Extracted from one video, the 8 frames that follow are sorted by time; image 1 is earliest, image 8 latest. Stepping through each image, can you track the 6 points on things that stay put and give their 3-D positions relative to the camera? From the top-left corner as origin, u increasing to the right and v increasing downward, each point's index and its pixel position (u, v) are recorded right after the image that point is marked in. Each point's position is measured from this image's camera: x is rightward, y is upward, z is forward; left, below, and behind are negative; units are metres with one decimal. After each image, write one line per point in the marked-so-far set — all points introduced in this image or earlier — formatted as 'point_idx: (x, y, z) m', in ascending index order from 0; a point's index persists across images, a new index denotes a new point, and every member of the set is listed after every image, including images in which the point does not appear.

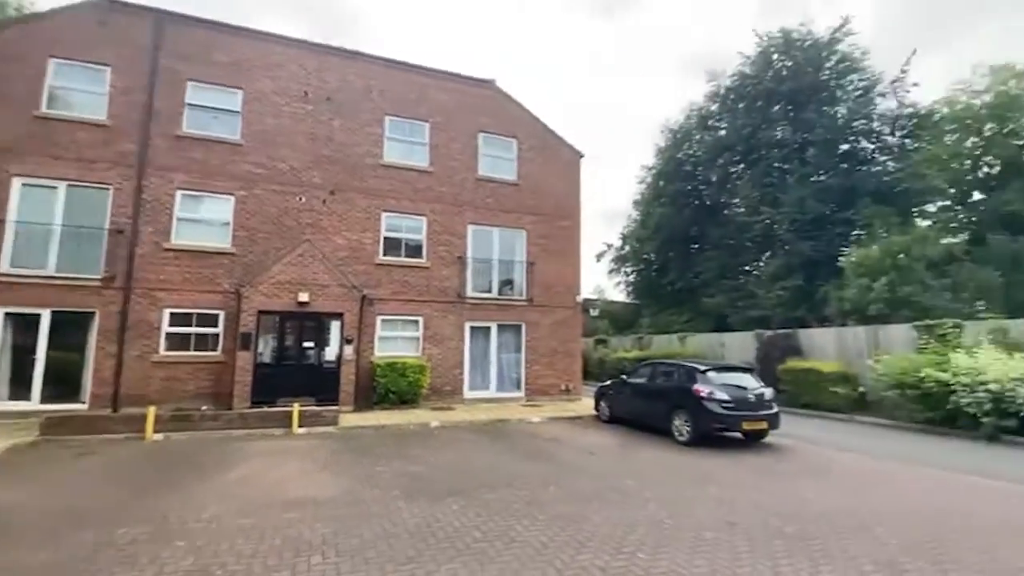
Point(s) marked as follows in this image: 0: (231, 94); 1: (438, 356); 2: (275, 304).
0: (-8.9, +6.2, +15.6) m
1: (-2.5, -2.3, +16.8) m
2: (-6.9, -0.5, +14.3) m
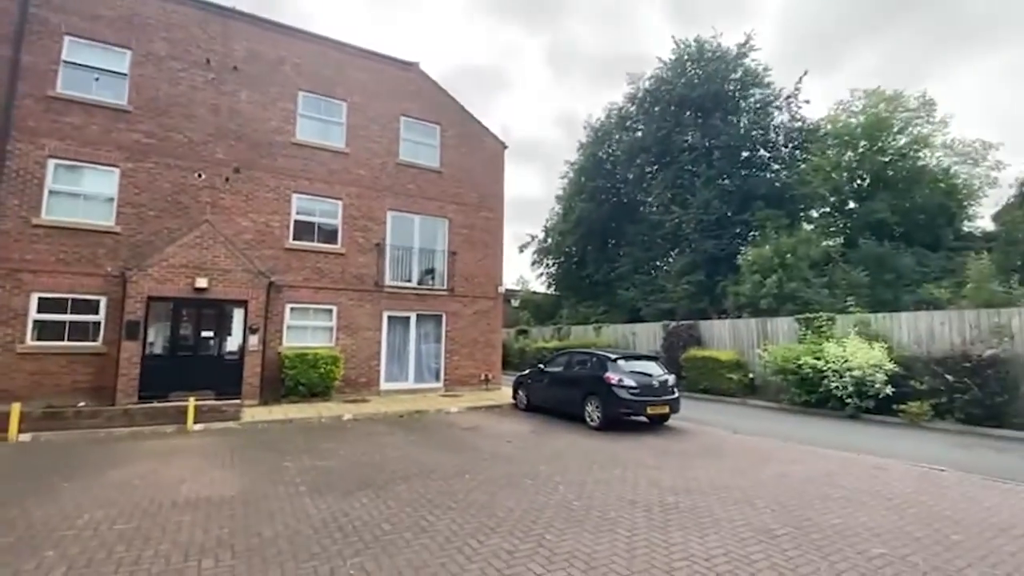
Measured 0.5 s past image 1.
0: (-11.2, +6.7, +13.9) m
1: (-5.2, -1.9, +16.2) m
2: (-9.2, 0.0, +13.1) m
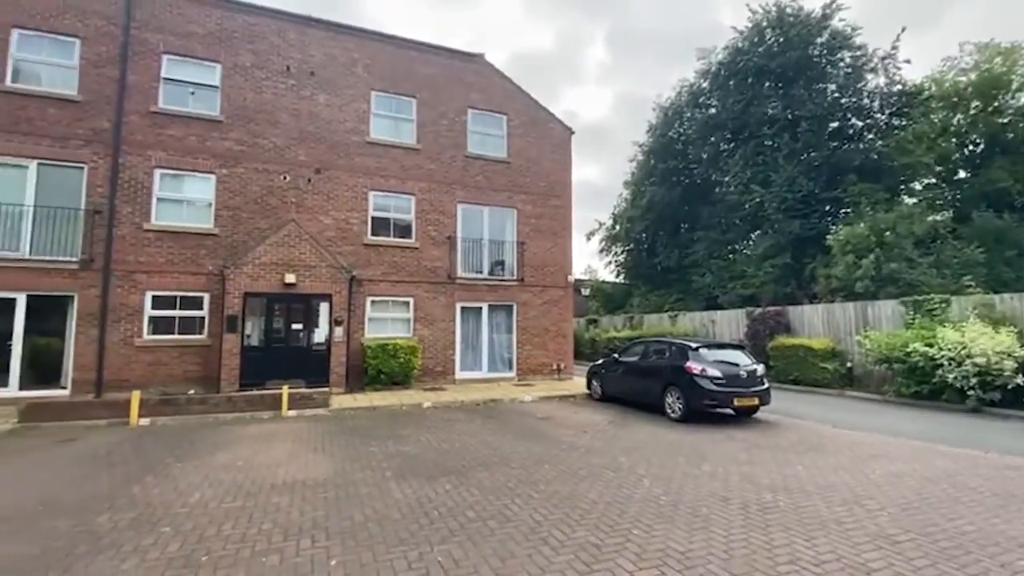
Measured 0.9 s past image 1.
0: (-9.3, +6.8, +15.1) m
1: (-2.8, -1.7, +16.6) m
2: (-7.2, +0.1, +14.1) m
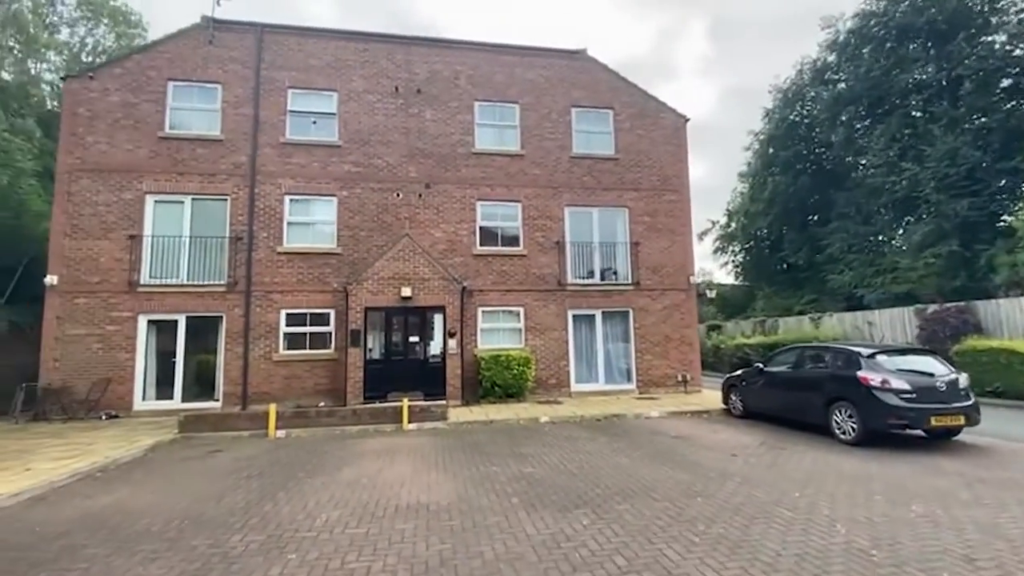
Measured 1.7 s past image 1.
0: (-6.0, +6.2, +16.0) m
1: (+1.0, -1.9, +16.0) m
2: (-3.9, -0.4, +14.4) m
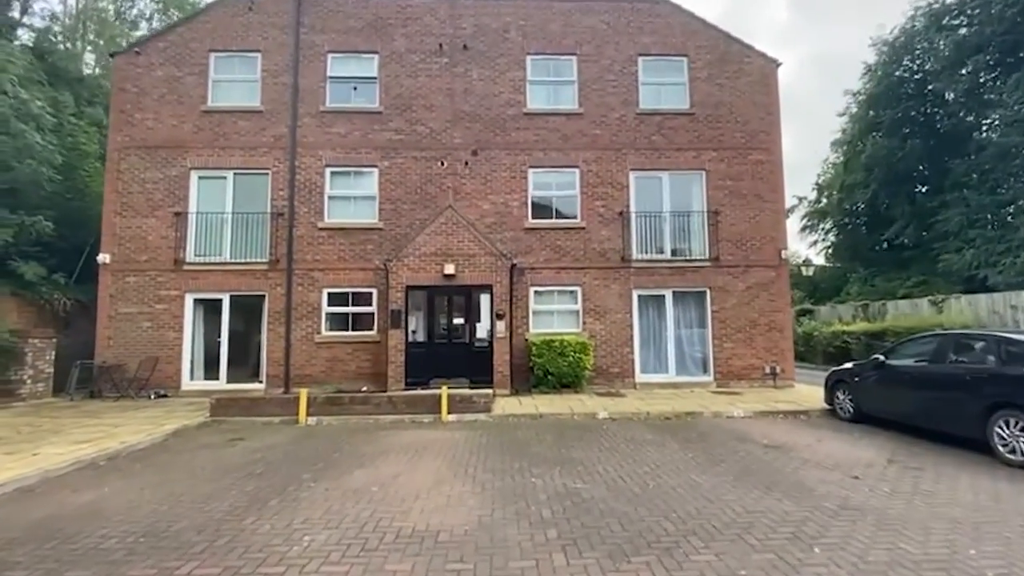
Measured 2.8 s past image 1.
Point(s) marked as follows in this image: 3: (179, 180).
0: (-4.3, +6.9, +14.8) m
1: (+2.6, -1.3, +14.1) m
2: (-2.4, +0.3, +13.2) m
3: (-9.7, +3.1, +14.3) m
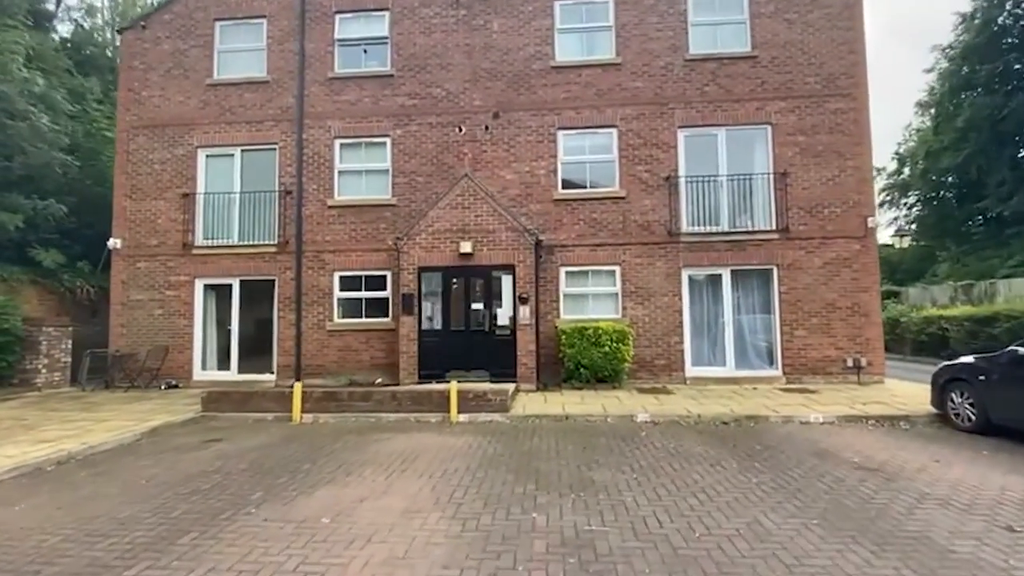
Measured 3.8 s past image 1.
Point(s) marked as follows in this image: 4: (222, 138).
0: (-3.6, +7.4, +13.4) m
1: (+3.3, -0.8, +12.2) m
2: (-1.8, +0.7, +11.7) m
3: (-9.0, +3.5, +13.5) m
4: (-8.0, +4.1, +13.5) m
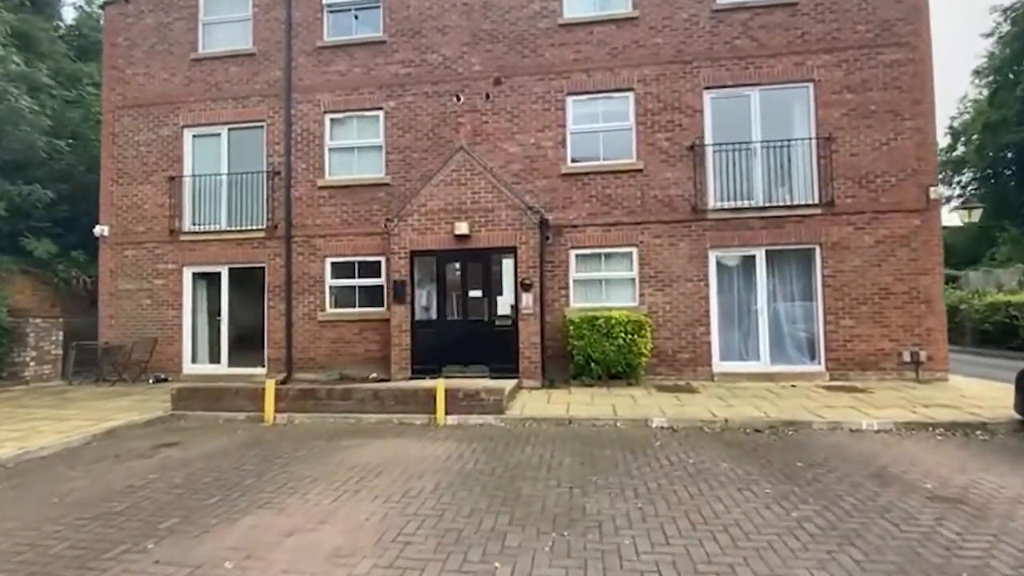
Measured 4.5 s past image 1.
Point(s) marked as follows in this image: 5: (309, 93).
0: (-3.5, +7.7, +12.2) m
1: (+3.4, -0.4, +10.8) m
2: (-1.8, +1.0, +10.6) m
3: (-8.8, +3.8, +12.8) m
4: (-7.8, +4.4, +12.6) m
5: (-5.1, +4.8, +12.2) m
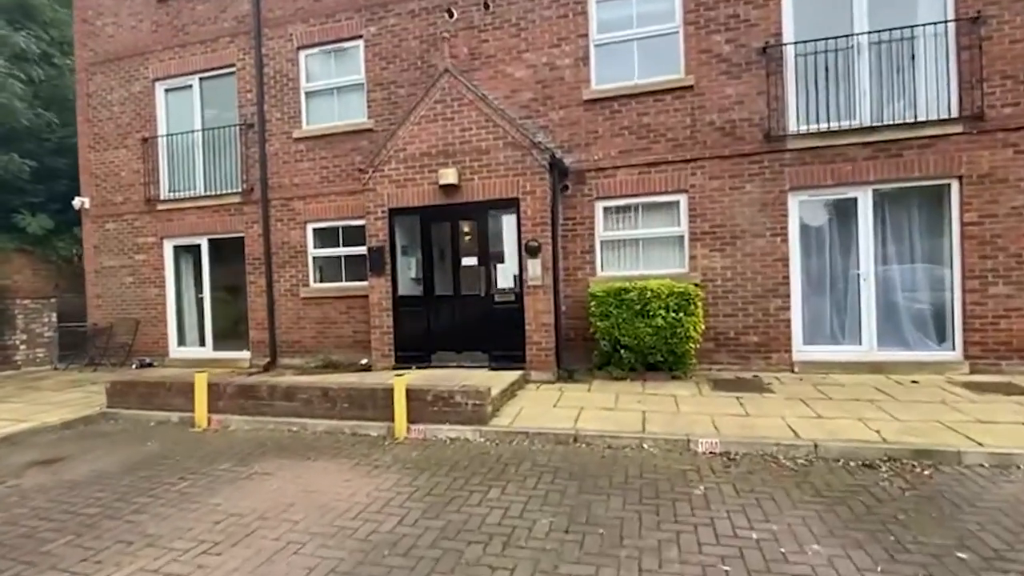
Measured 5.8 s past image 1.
0: (-3.4, +8.3, +9.9) m
1: (+3.5, +0.3, +8.0) m
2: (-1.7, +1.6, +8.4) m
3: (-8.5, +4.4, +11.3) m
4: (-7.5, +5.0, +11.0) m
5: (-4.8, +5.4, +10.2) m
